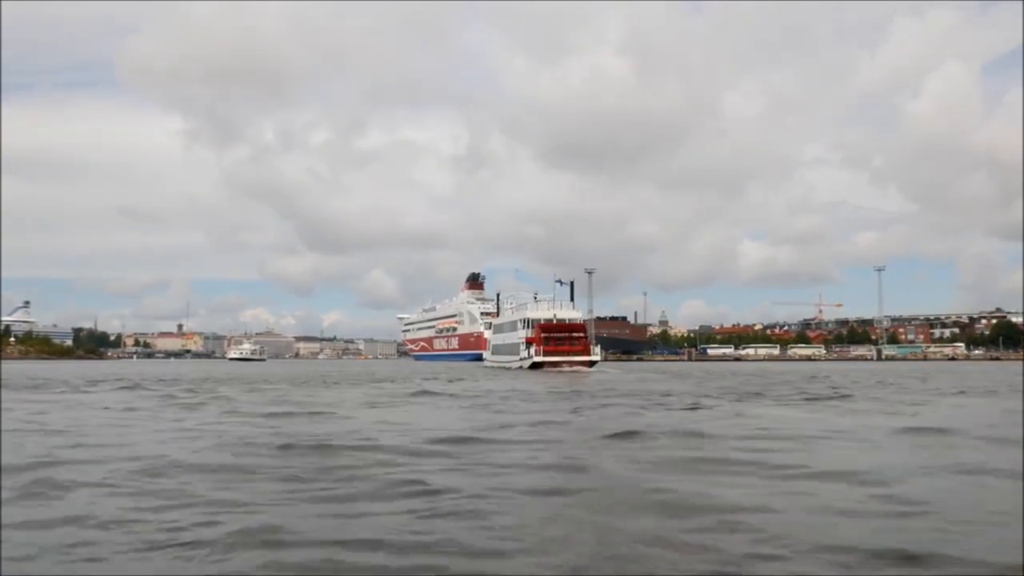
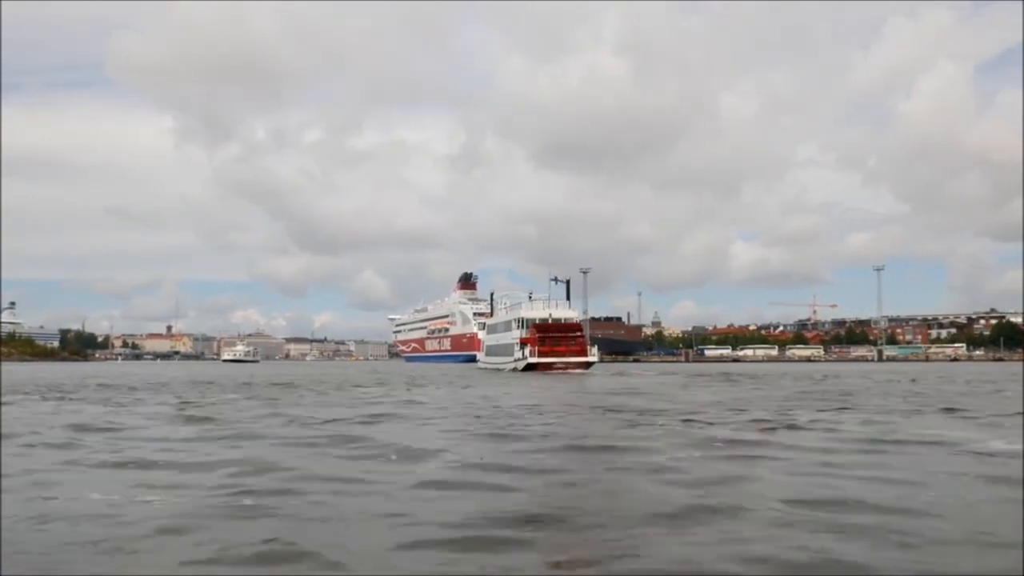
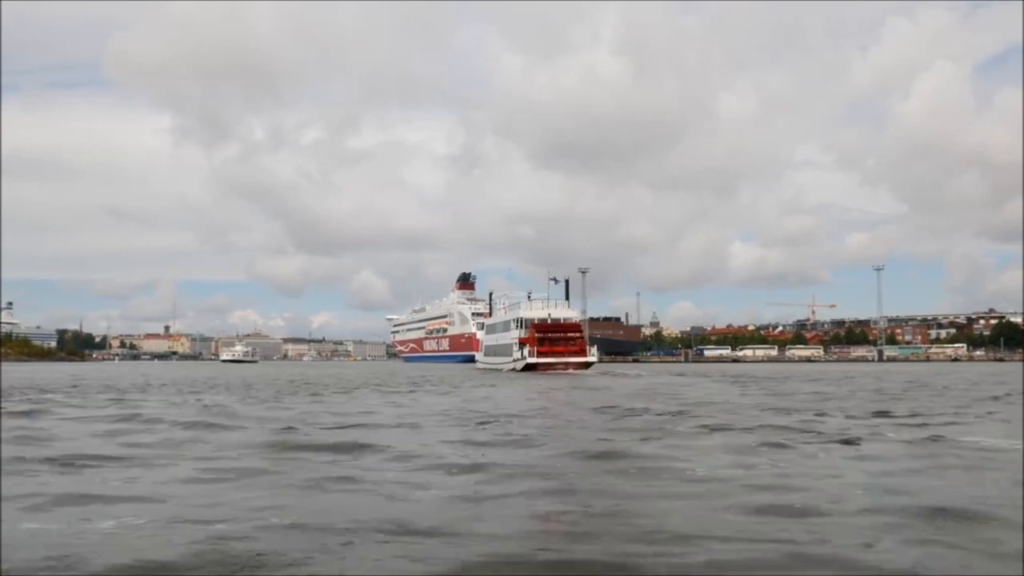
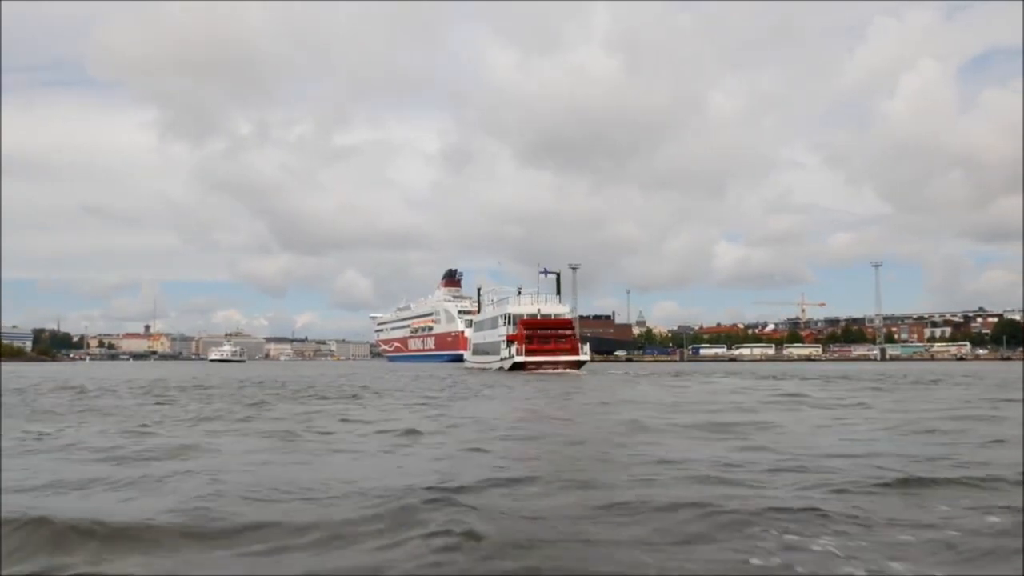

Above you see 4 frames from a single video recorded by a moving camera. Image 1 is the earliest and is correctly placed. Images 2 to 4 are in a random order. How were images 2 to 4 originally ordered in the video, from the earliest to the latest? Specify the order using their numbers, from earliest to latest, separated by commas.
2, 3, 4
